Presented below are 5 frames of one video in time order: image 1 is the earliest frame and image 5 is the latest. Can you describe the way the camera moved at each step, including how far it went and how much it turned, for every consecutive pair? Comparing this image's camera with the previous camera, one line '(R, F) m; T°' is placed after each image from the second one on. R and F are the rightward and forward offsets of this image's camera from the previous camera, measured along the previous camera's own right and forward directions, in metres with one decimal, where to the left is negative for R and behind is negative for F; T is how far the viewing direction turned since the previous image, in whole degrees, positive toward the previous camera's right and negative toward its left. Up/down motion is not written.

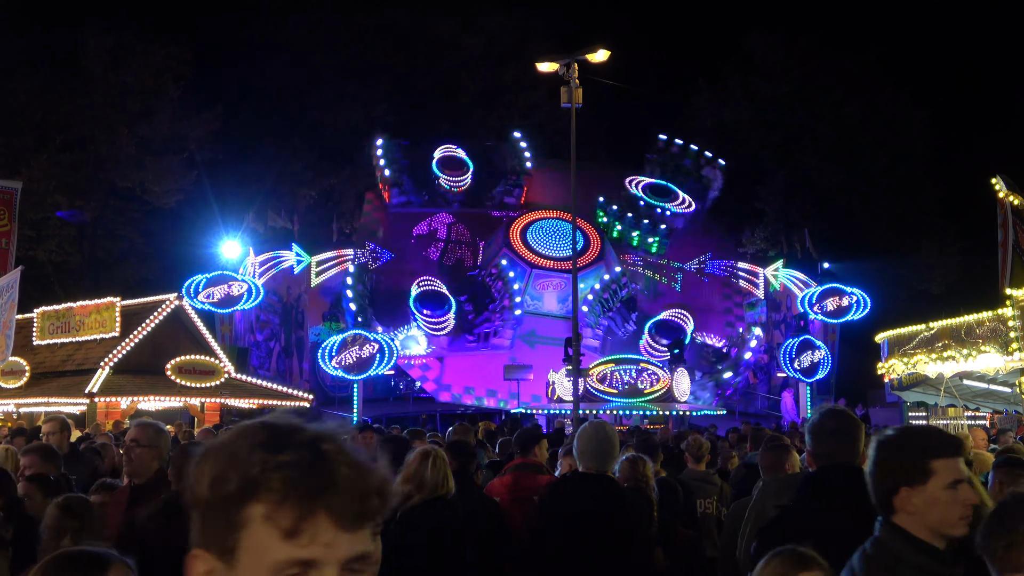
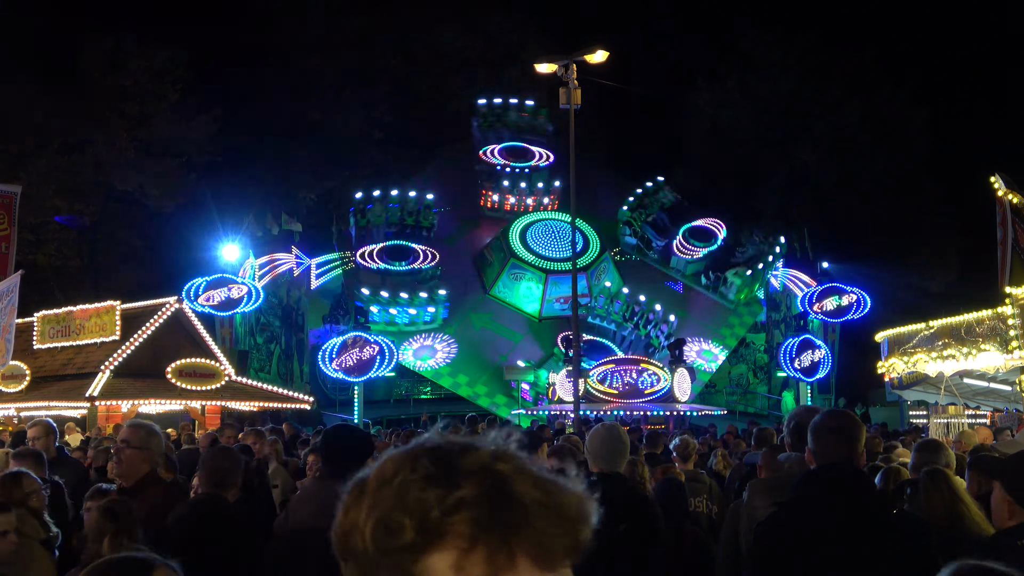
(0.0, 0.0) m; 0°
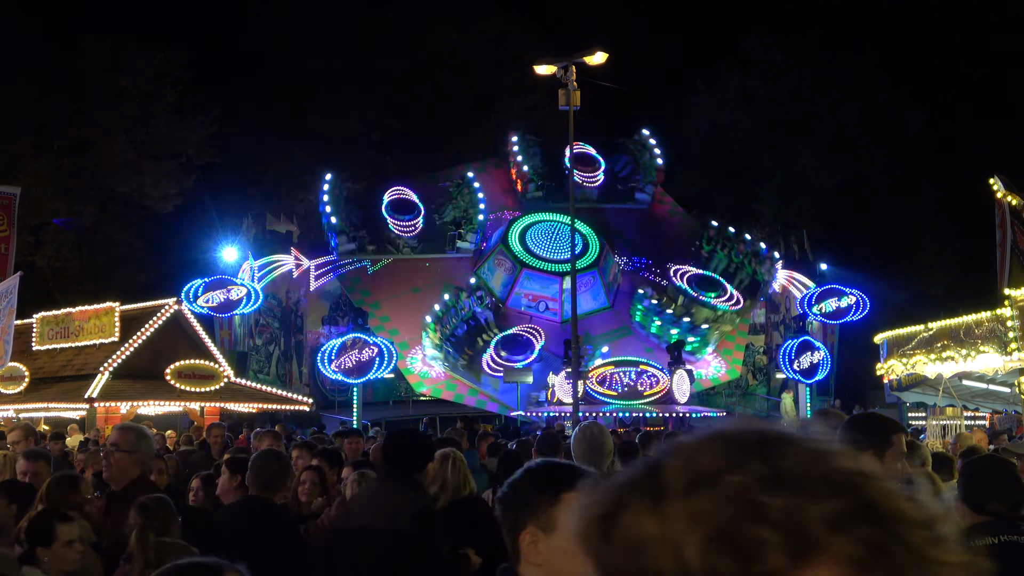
(0.0, 0.0) m; 0°
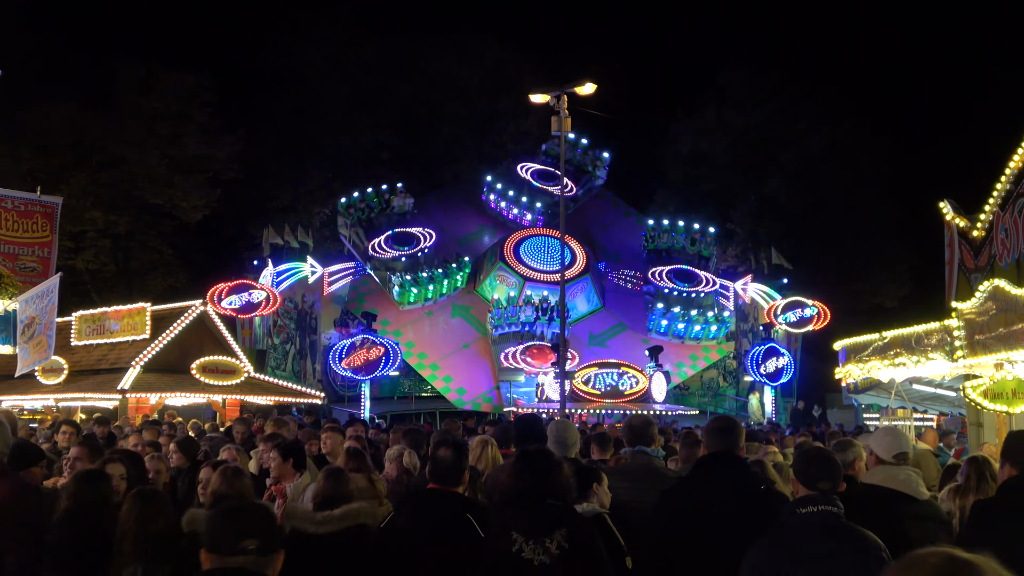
(-0.1, -2.8) m; +1°
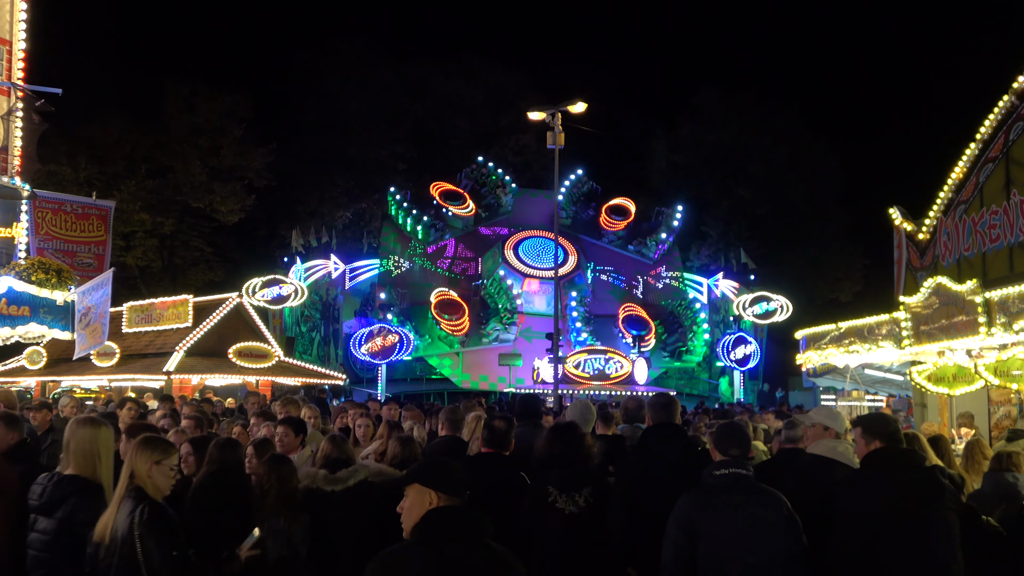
(-0.2, -3.9) m; 0°
